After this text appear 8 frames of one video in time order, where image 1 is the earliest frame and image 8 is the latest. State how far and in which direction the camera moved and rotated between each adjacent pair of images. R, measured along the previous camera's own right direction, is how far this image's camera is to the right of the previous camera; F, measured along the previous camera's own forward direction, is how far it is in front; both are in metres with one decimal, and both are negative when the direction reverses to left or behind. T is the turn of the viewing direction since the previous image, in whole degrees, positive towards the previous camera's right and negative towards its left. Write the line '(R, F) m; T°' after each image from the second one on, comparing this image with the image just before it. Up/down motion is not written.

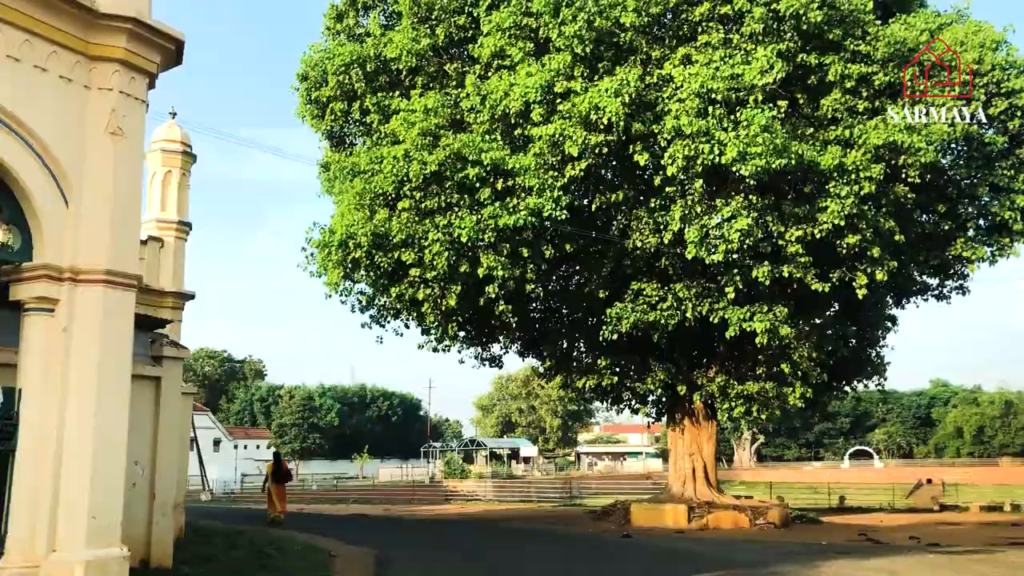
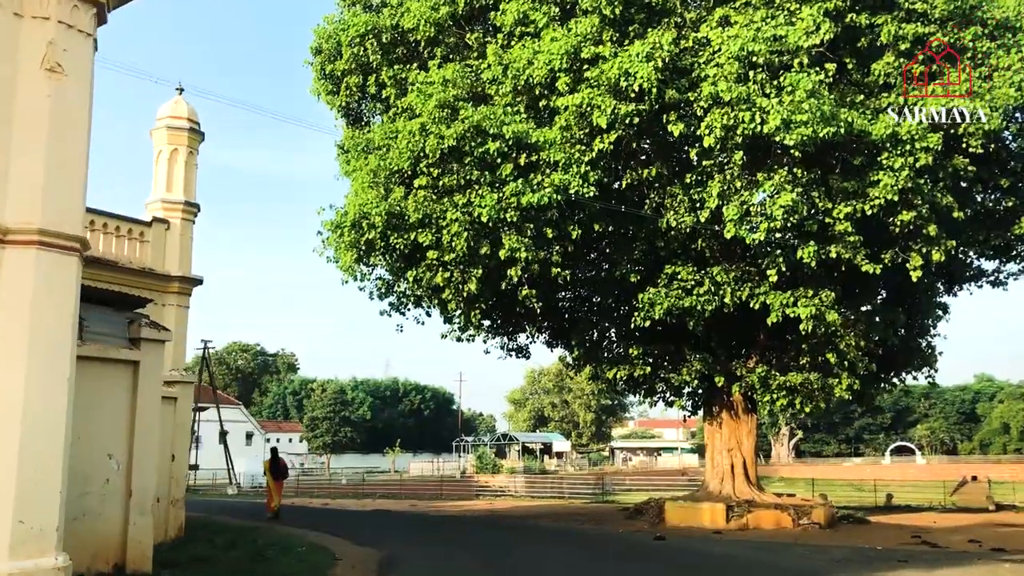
(+0.1, +0.9) m; -2°
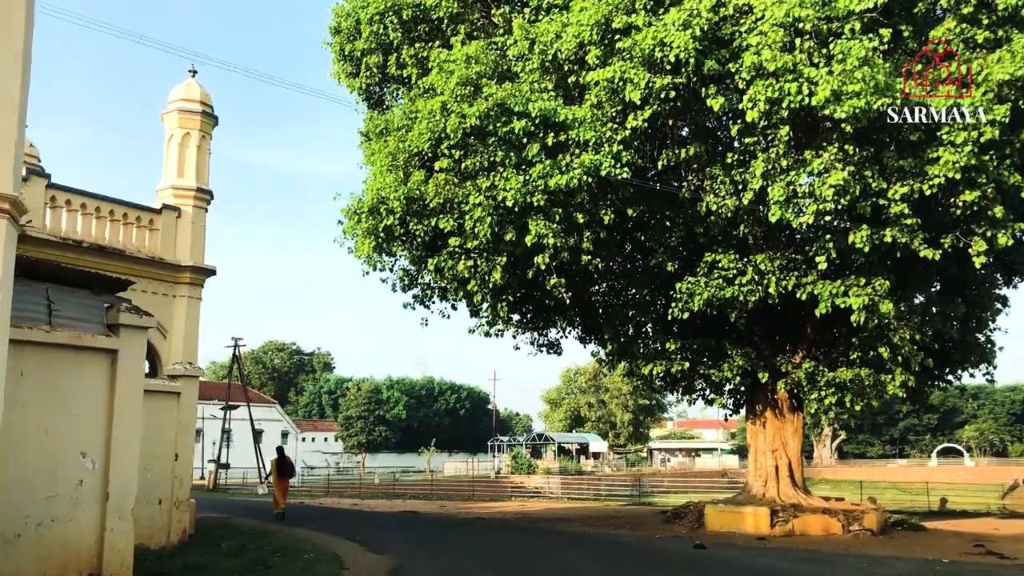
(+0.1, +0.8) m; -2°
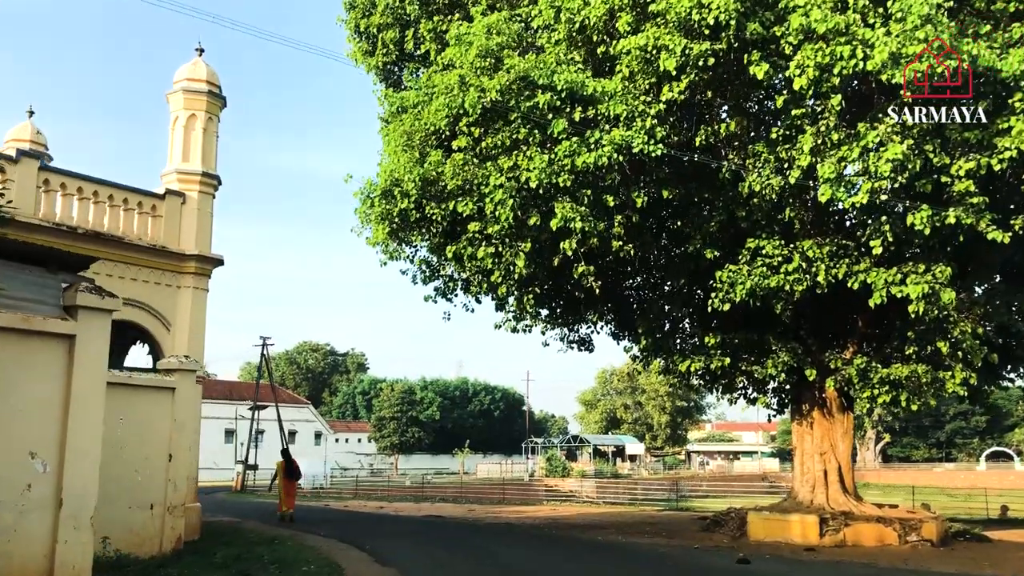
(+0.1, +0.9) m; -2°
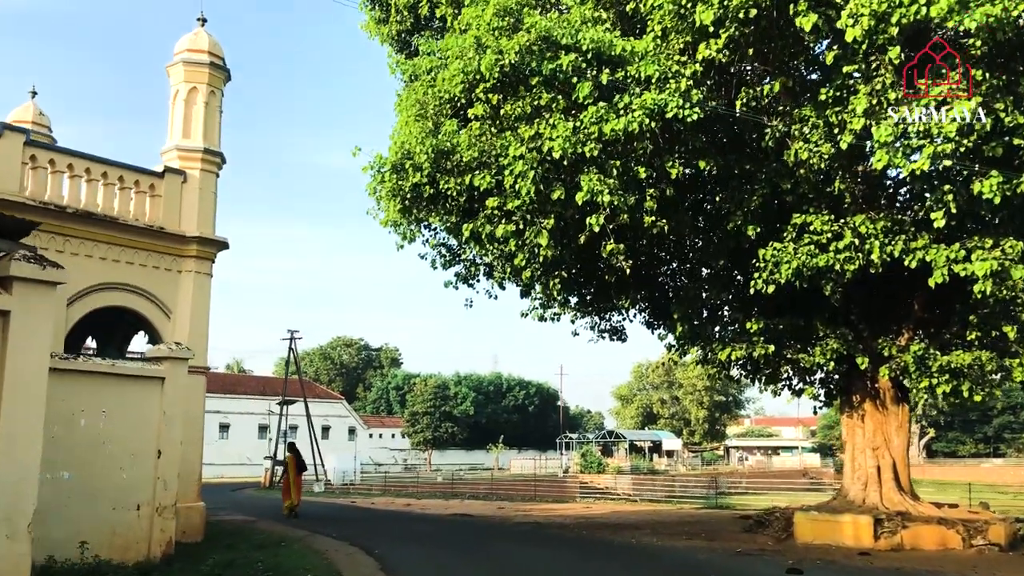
(+0.1, +0.9) m; -2°
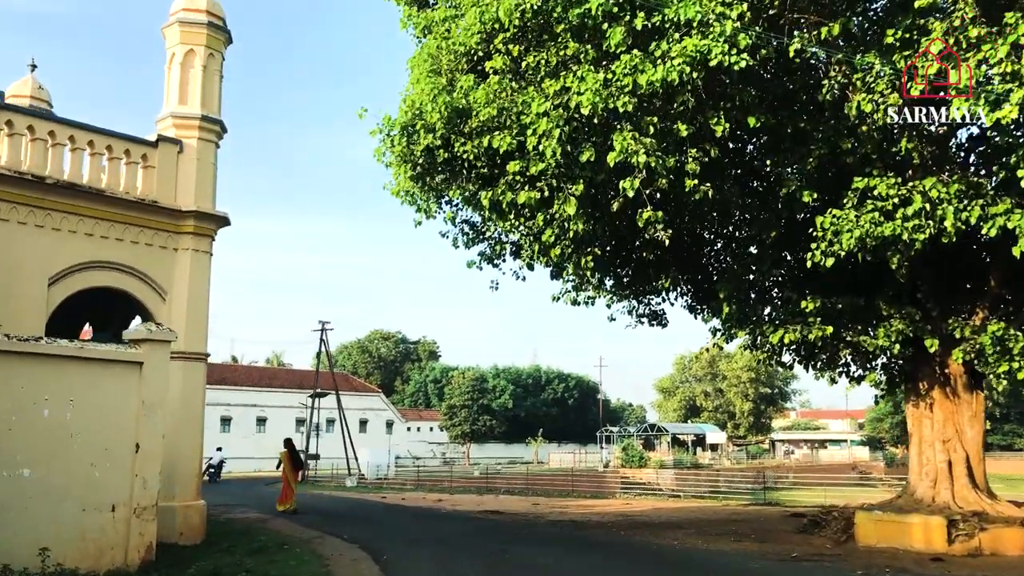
(+0.2, +1.1) m; -3°
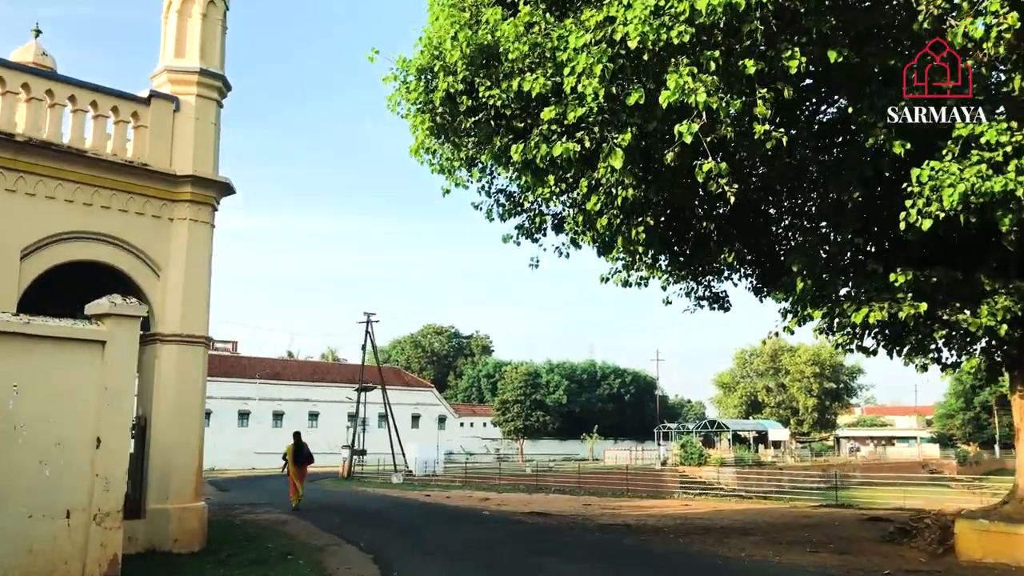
(+0.2, +1.4) m; -3°
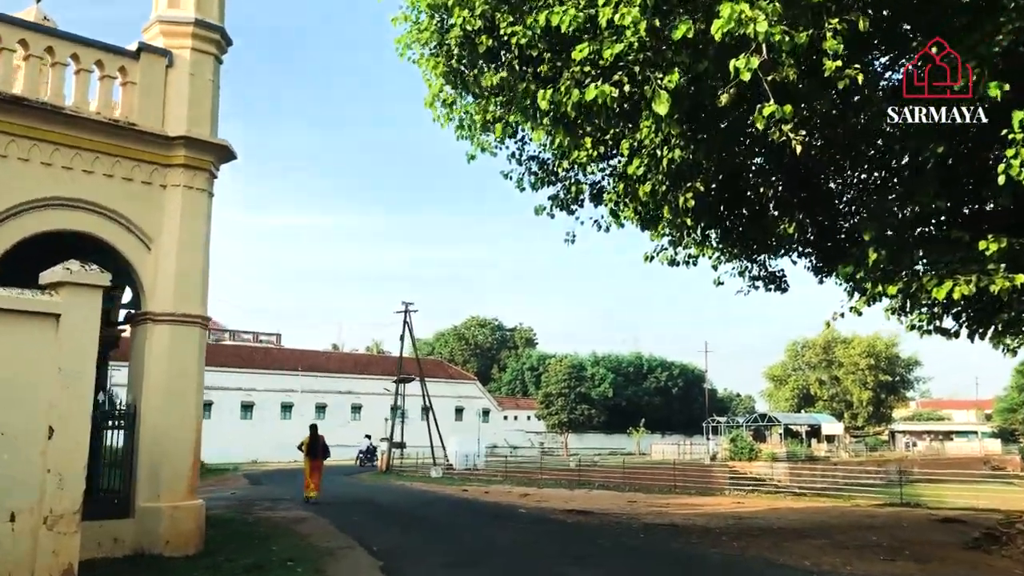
(+0.1, +1.1) m; -3°
